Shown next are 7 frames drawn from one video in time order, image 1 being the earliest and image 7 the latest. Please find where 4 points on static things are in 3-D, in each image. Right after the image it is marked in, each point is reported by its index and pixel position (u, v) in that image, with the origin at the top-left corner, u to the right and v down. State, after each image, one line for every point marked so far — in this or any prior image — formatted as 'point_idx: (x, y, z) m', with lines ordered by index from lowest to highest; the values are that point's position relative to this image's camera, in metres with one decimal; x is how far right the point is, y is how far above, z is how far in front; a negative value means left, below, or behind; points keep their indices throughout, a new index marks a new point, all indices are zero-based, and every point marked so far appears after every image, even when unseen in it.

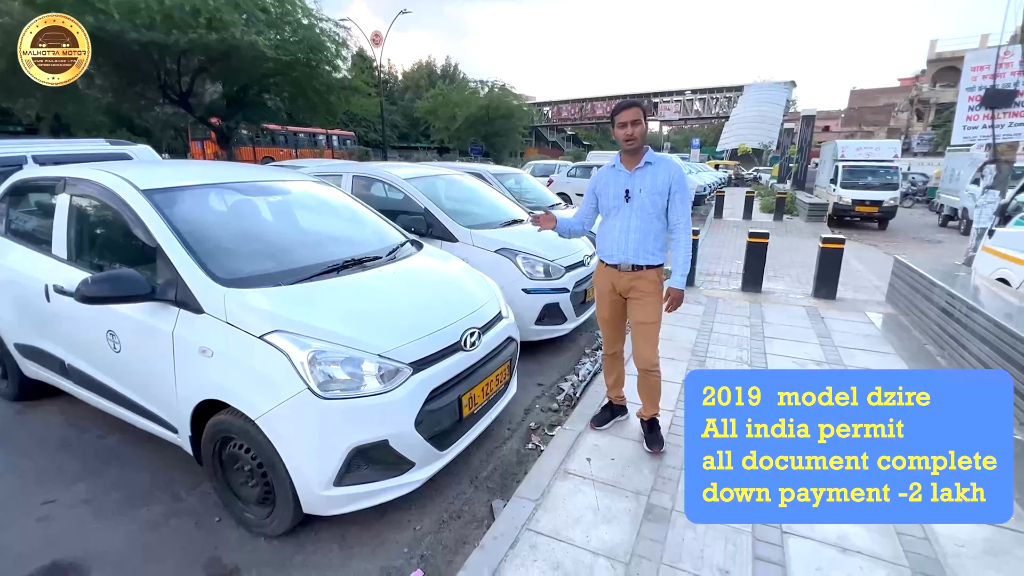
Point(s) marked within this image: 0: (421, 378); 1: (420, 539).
0: (-0.4, -0.4, +2.3) m
1: (-0.5, -1.2, +2.3) m
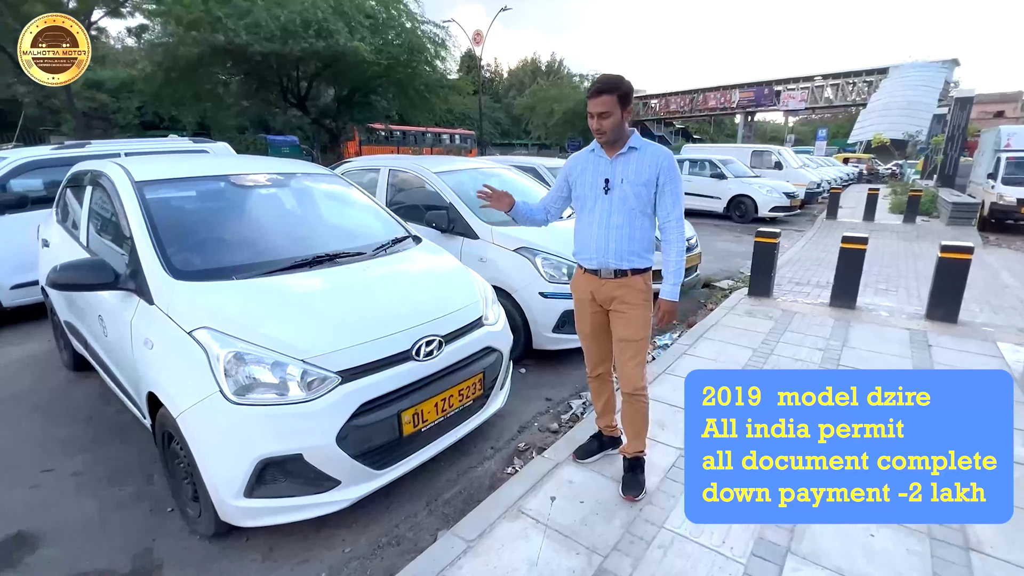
0: (-0.7, -0.4, +2.1) m
1: (-0.7, -1.2, +2.1) m
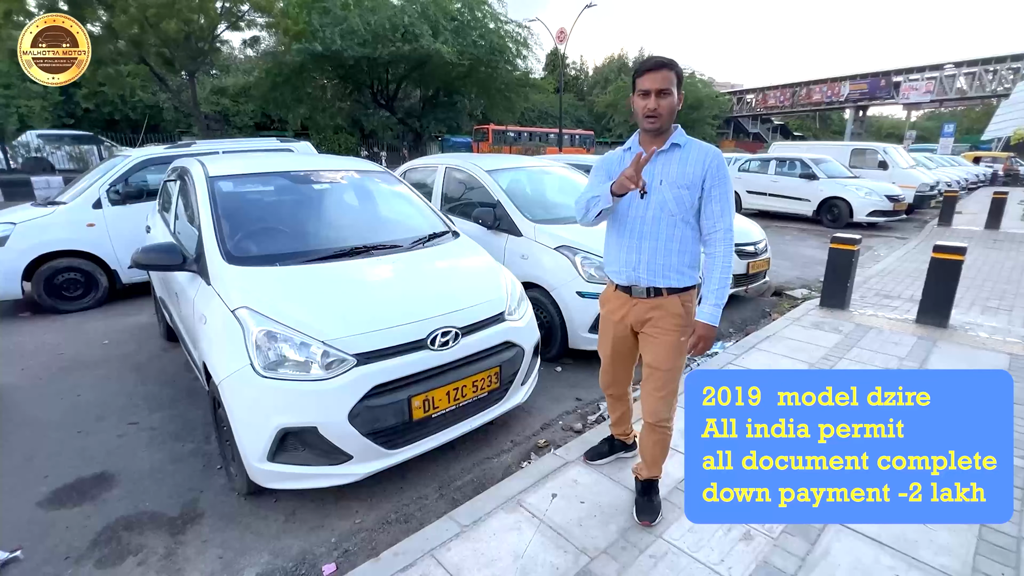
0: (-0.7, -0.4, +2.2) m
1: (-0.8, -1.2, +2.3) m
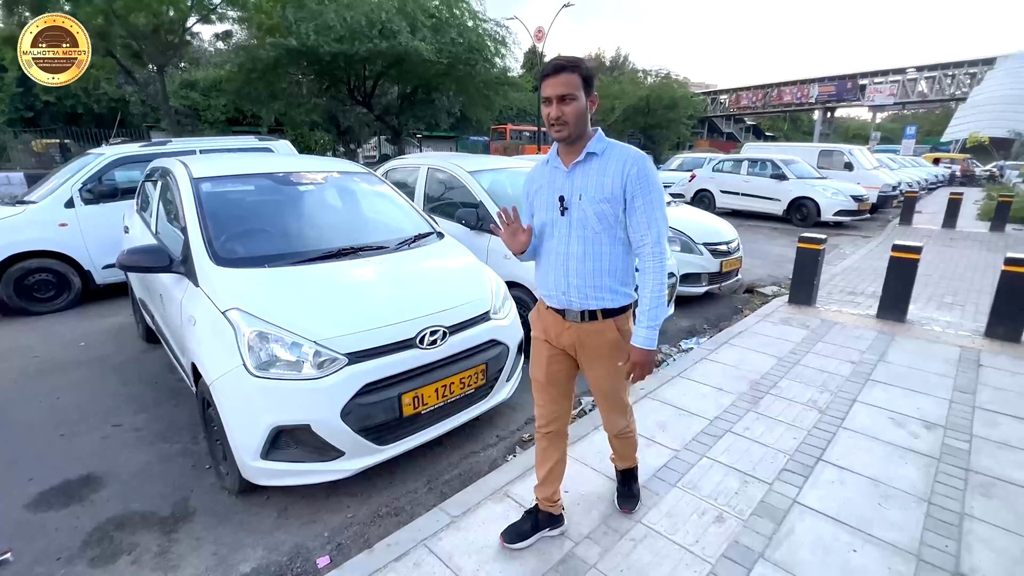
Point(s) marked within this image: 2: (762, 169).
0: (-0.7, -0.4, +2.3) m
1: (-0.8, -1.2, +2.4) m
2: (+6.2, +3.0, +11.9) m
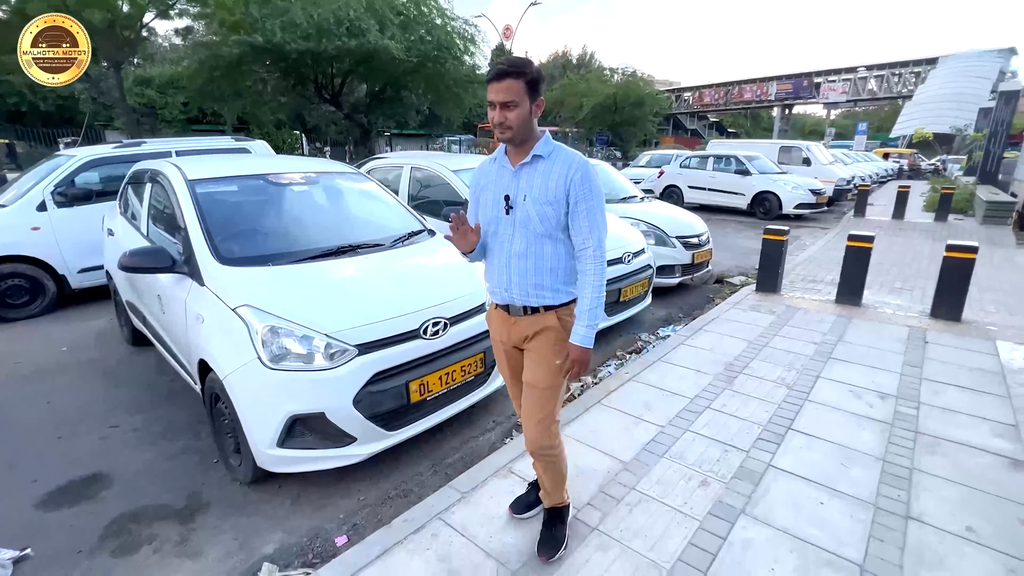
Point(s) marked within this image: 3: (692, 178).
0: (-0.7, -0.4, +2.4) m
1: (-0.8, -1.2, +2.5) m
2: (+5.6, +3.2, +12.4) m
3: (+4.9, +3.0, +12.9) m
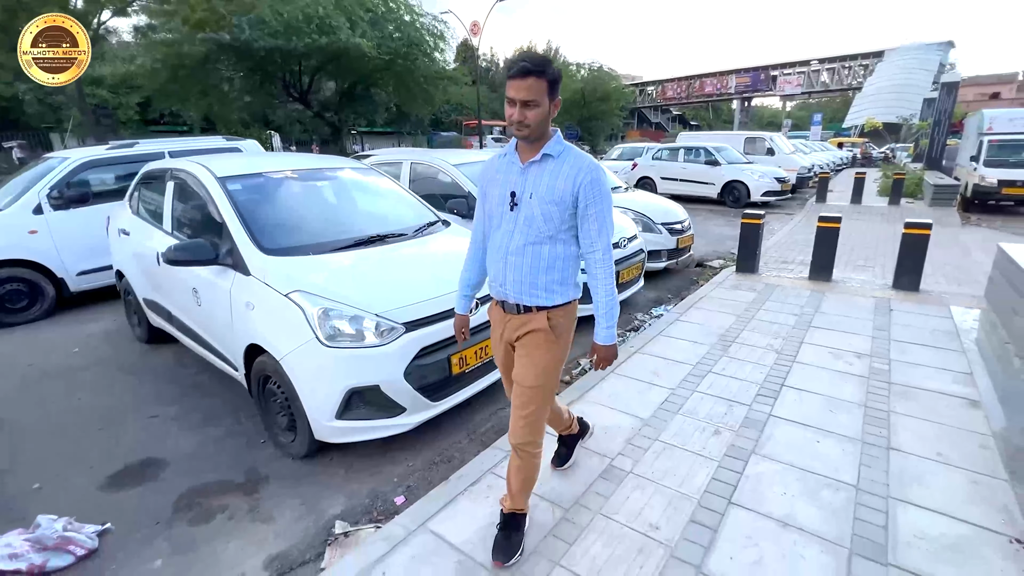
0: (-0.5, -0.3, +2.7) m
1: (-0.6, -1.1, +2.7) m
2: (+5.0, +3.6, +13.0) m
3: (+4.3, +3.3, +13.4) m
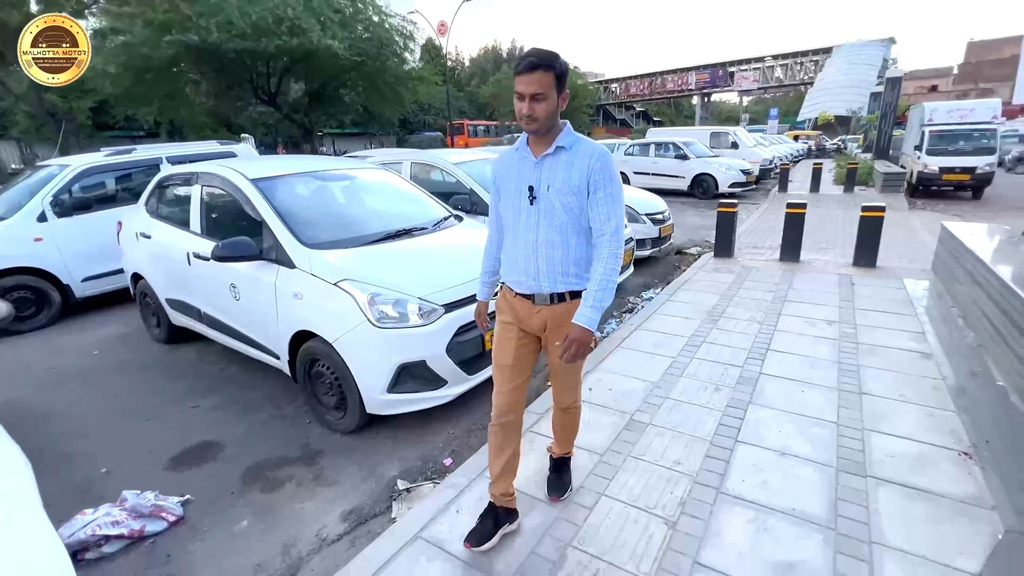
0: (-0.4, -0.2, +3.0) m
1: (-0.4, -1.0, +3.0) m
2: (+4.4, +3.9, +13.6) m
3: (+3.7, +3.6, +14.0) m
